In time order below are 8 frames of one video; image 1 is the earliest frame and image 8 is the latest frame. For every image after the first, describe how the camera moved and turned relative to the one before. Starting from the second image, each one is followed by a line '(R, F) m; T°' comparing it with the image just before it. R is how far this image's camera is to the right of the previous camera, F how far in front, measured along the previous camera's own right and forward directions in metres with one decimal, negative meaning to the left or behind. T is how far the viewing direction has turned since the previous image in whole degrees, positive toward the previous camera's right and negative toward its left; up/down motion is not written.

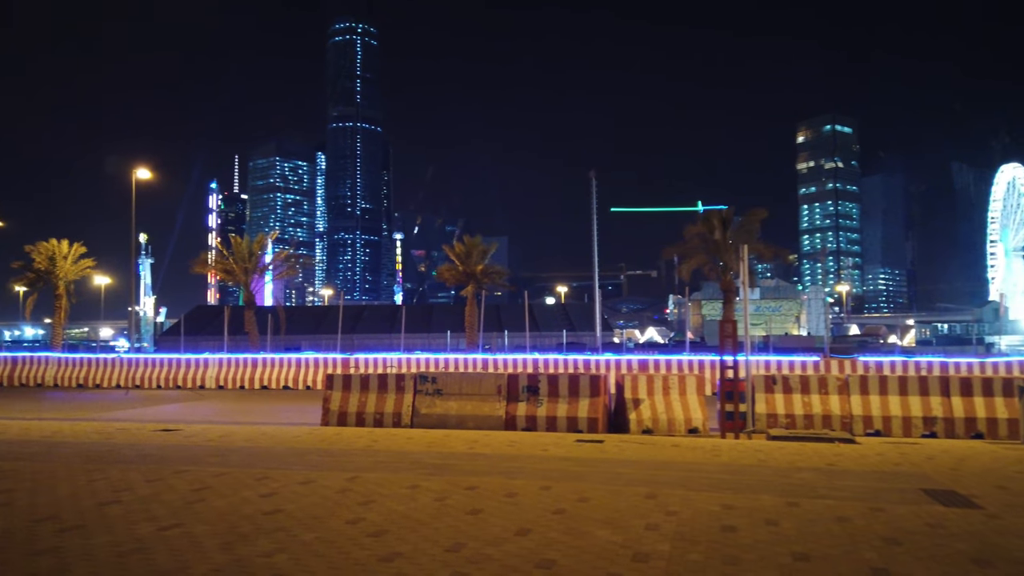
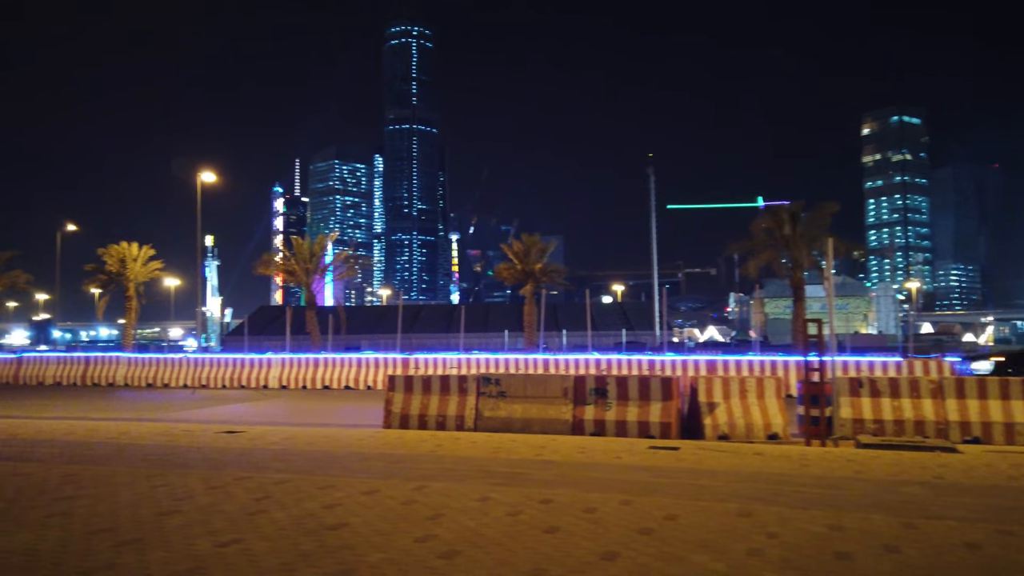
(-0.2, +0.5) m; -4°
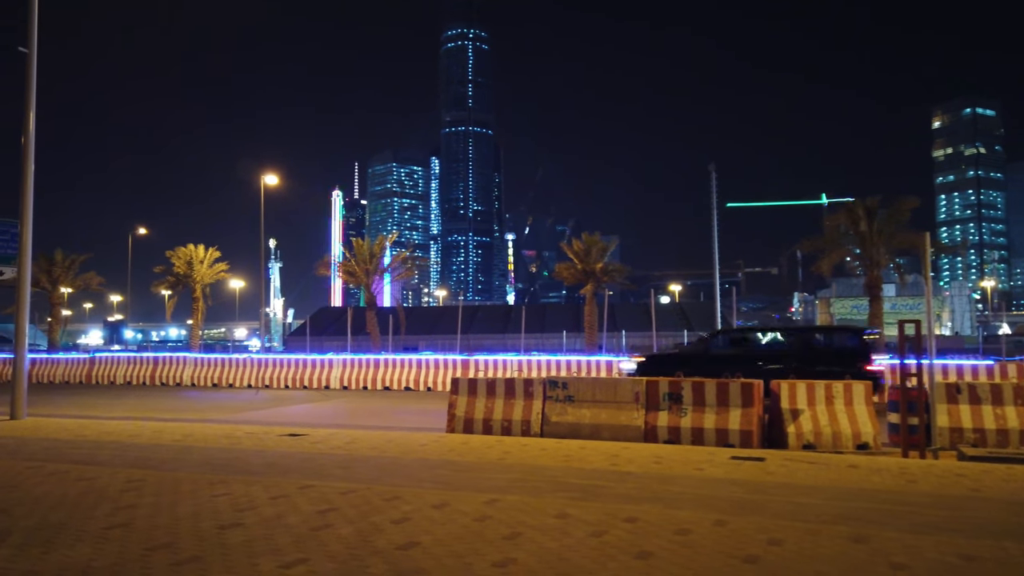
(-0.2, +0.5) m; -4°
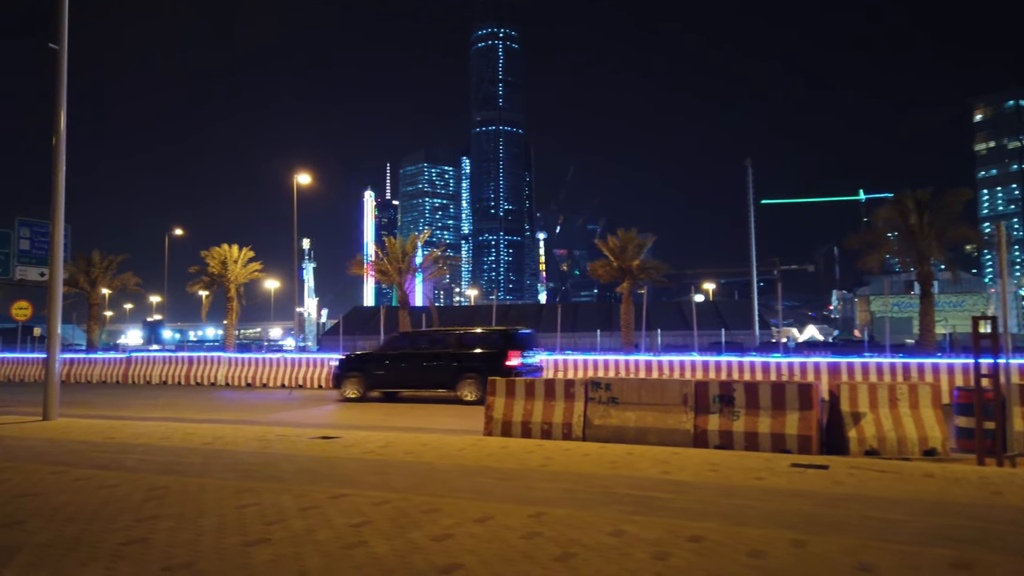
(-0.1, +0.6) m; -2°
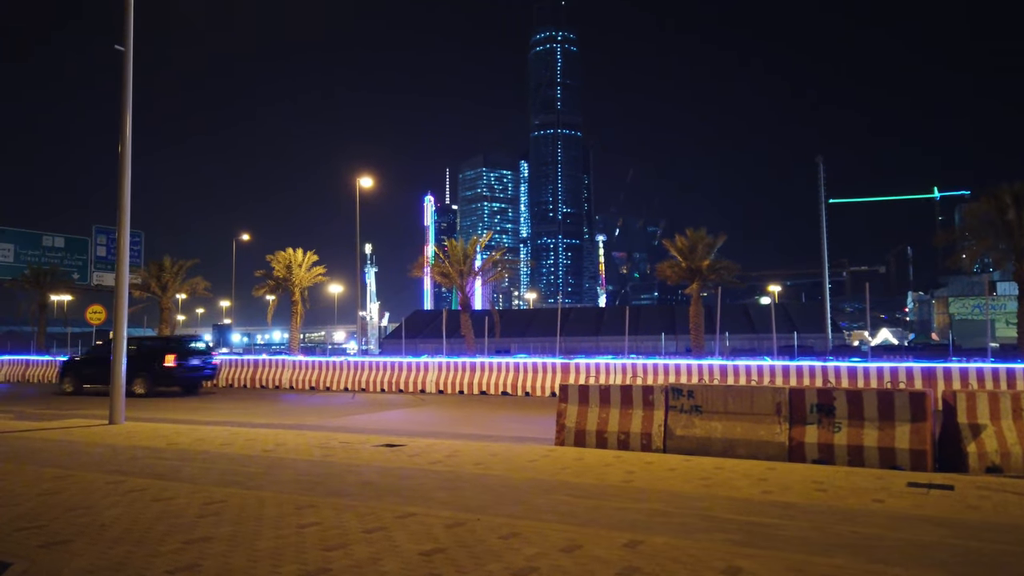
(-0.2, +0.8) m; -4°
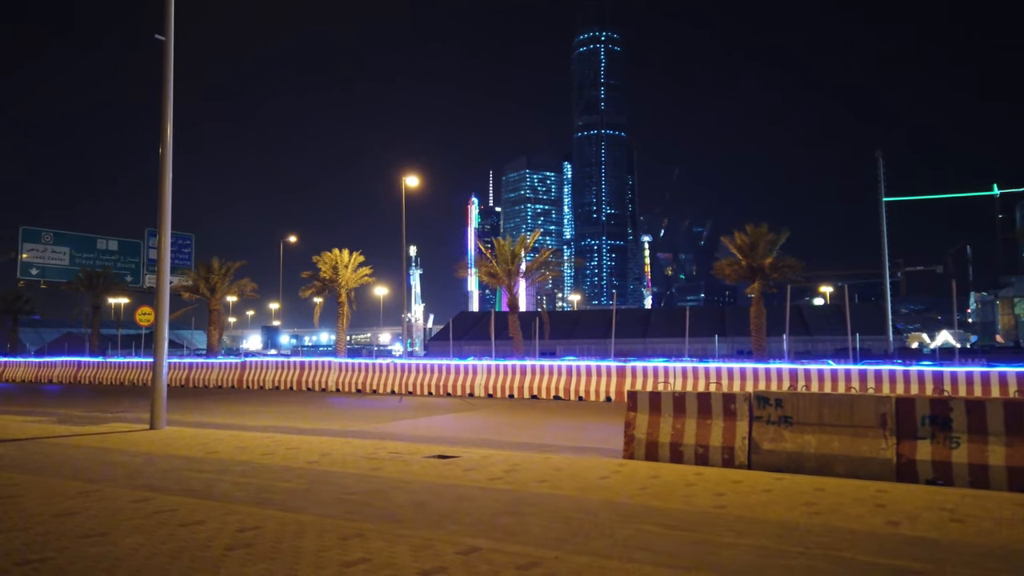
(-0.3, +1.1) m; -3°
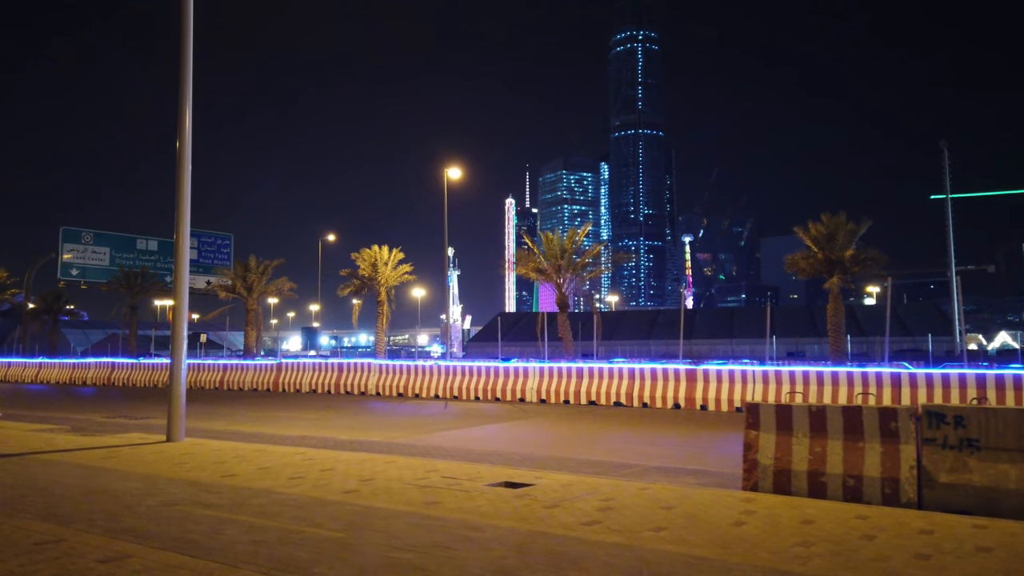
(-0.6, +2.2) m; -3°
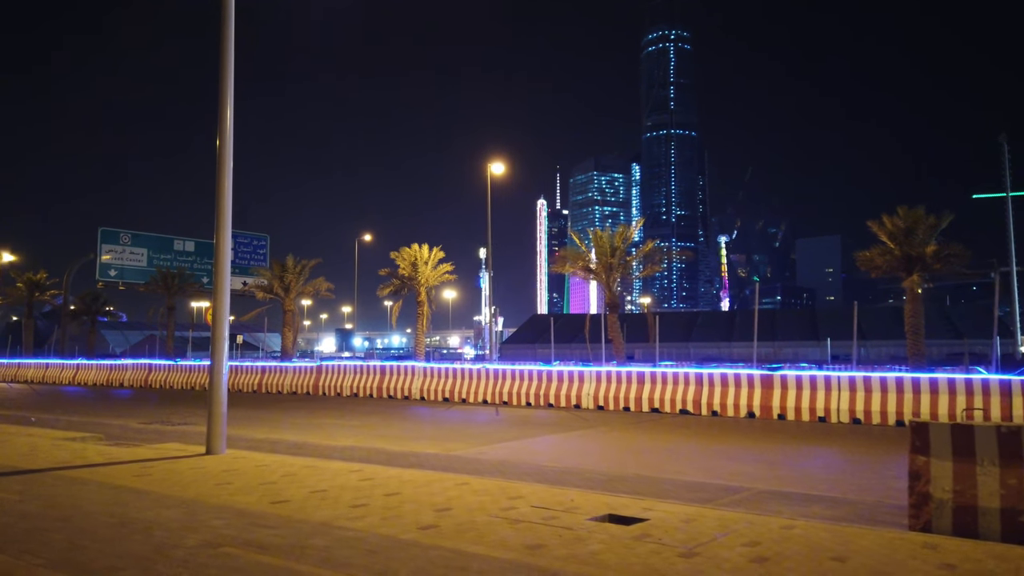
(-0.7, +1.5) m; -2°
